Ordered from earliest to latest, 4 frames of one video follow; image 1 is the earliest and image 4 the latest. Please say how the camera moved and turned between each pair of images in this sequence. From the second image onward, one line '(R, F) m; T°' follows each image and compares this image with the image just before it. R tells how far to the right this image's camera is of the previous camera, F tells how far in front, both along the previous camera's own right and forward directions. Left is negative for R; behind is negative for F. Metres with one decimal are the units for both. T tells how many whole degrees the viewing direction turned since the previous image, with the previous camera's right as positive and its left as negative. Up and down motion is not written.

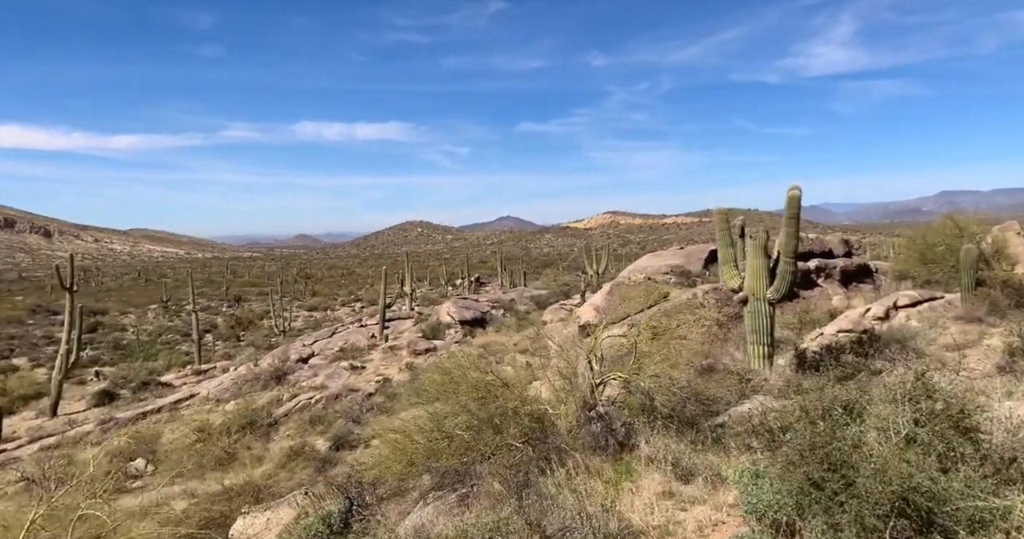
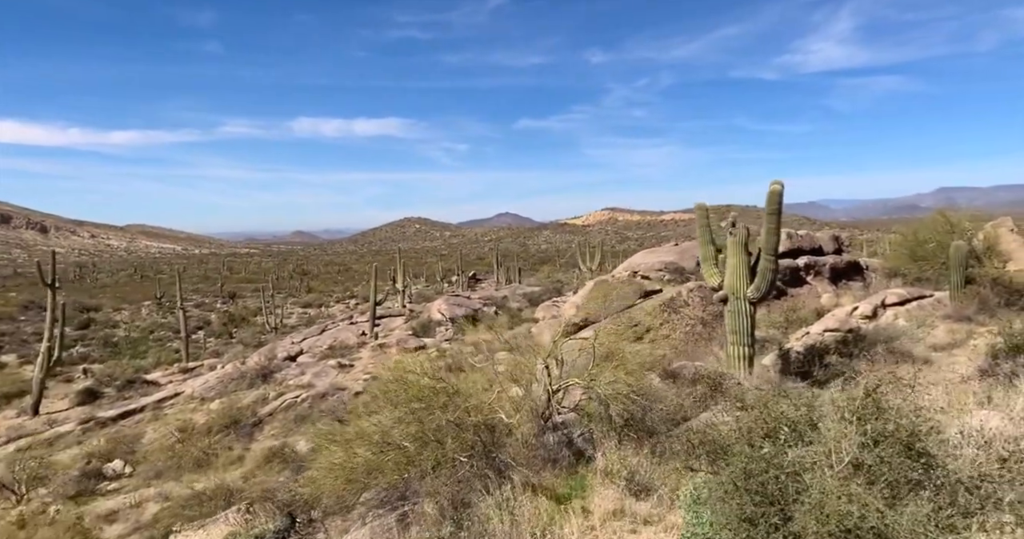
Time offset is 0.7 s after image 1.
(+0.3, +0.3) m; 0°
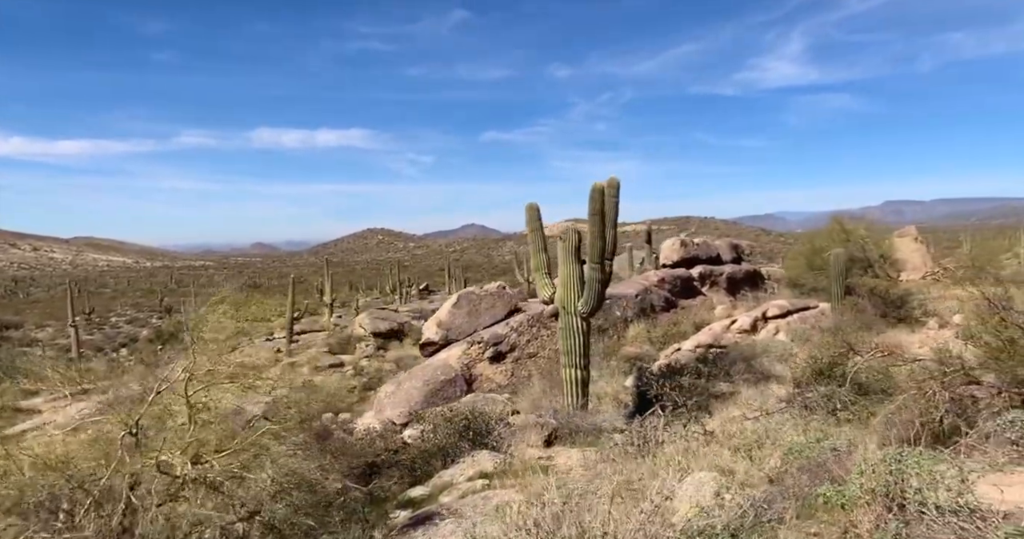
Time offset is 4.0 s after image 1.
(+1.8, +1.0) m; +4°
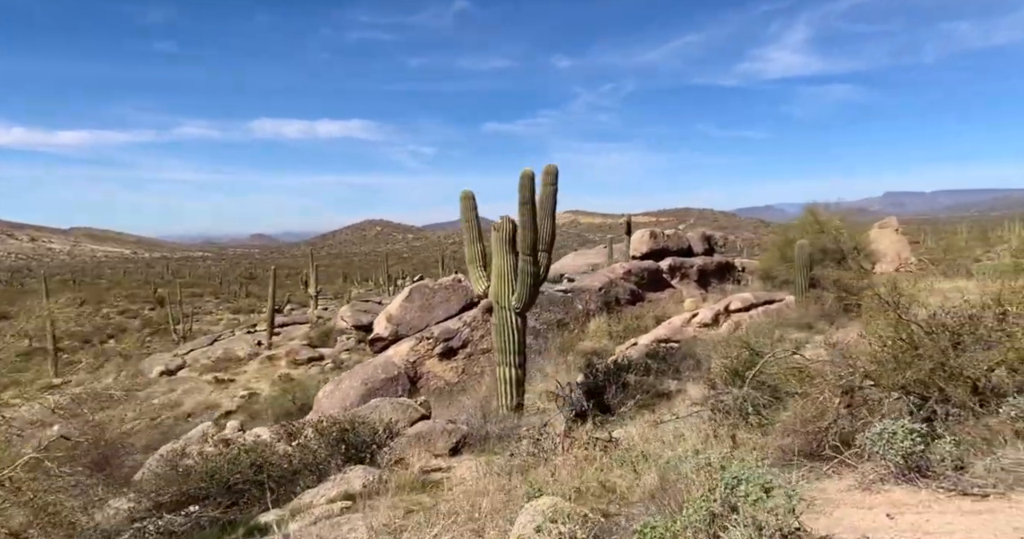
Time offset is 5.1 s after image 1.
(+0.7, +0.4) m; 0°
